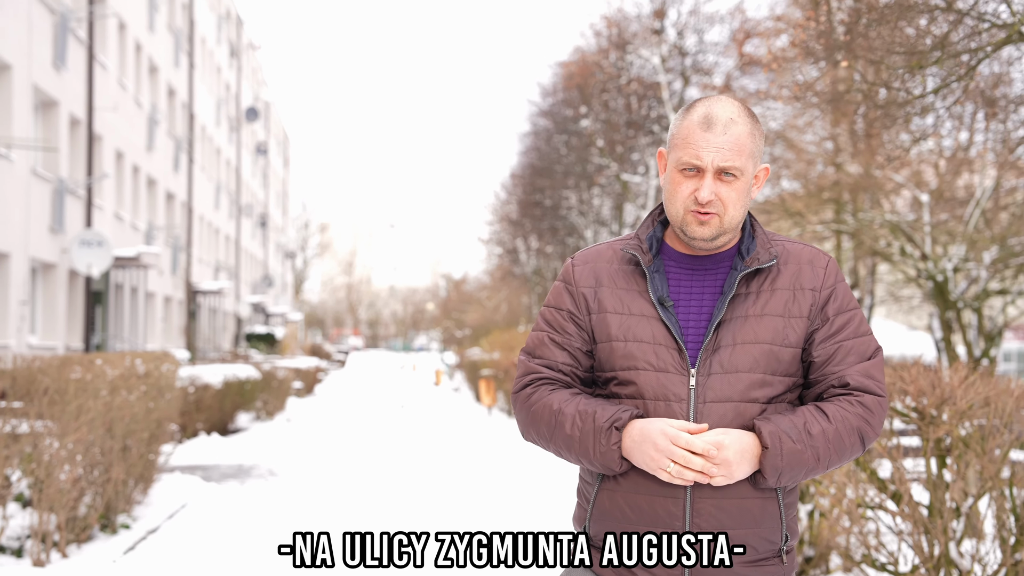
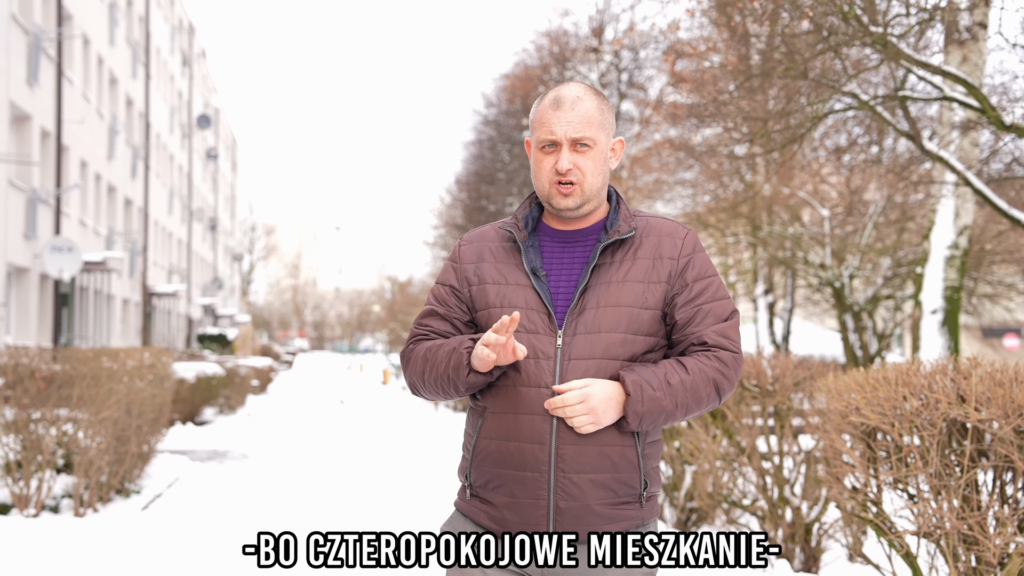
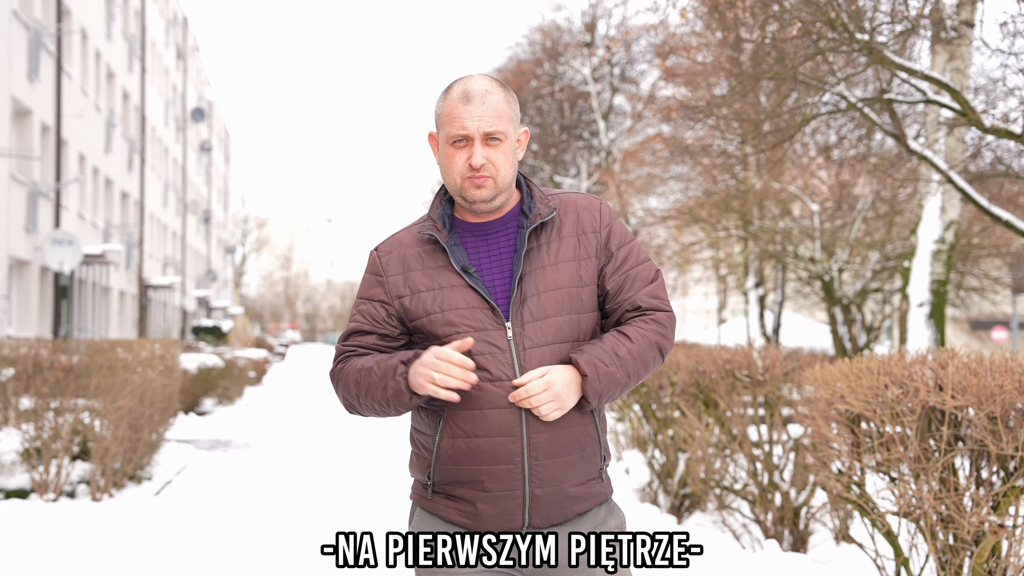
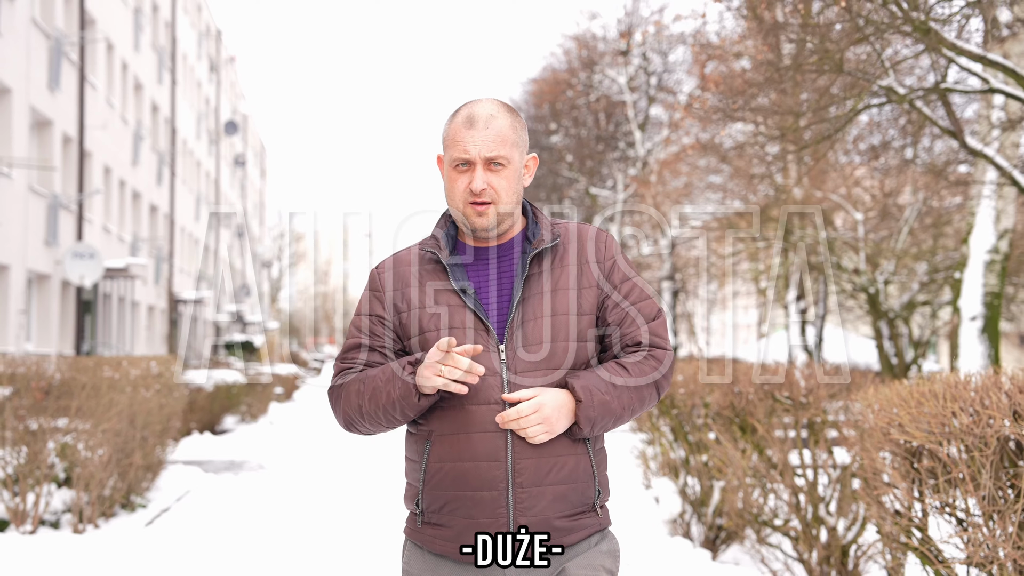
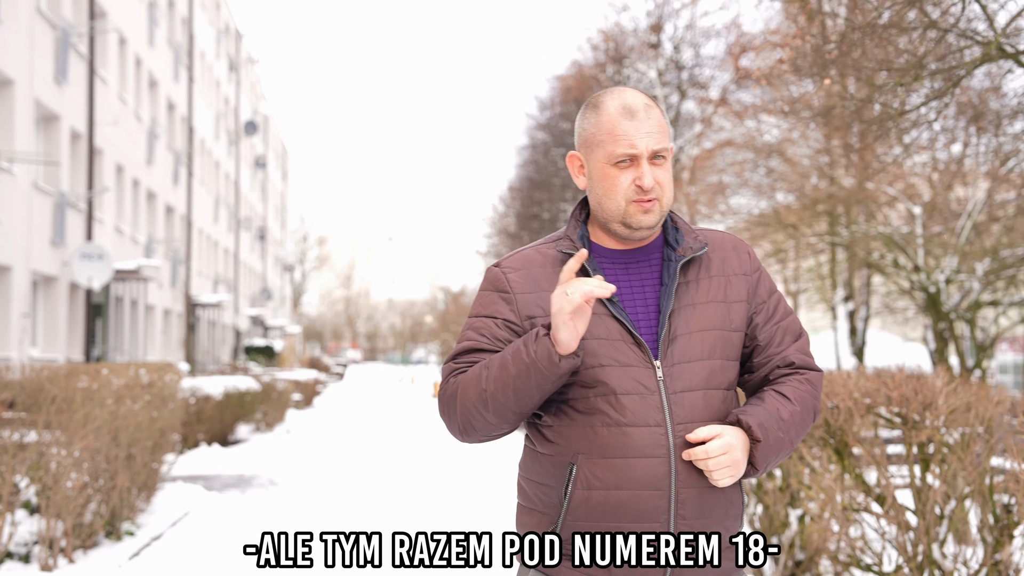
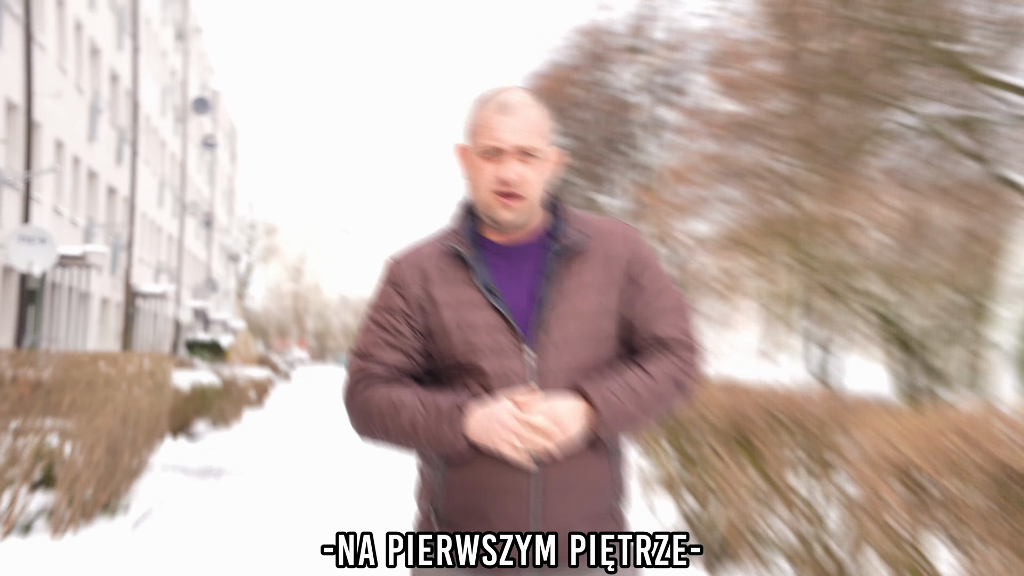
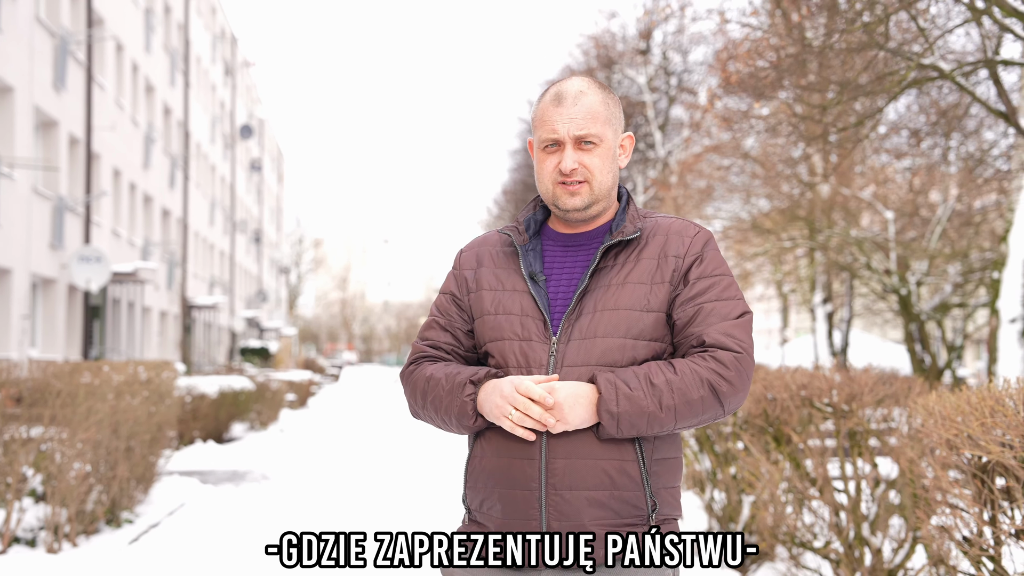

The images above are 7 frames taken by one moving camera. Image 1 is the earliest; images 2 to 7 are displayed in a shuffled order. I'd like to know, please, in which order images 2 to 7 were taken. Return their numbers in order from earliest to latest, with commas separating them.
5, 7, 4, 2, 3, 6
